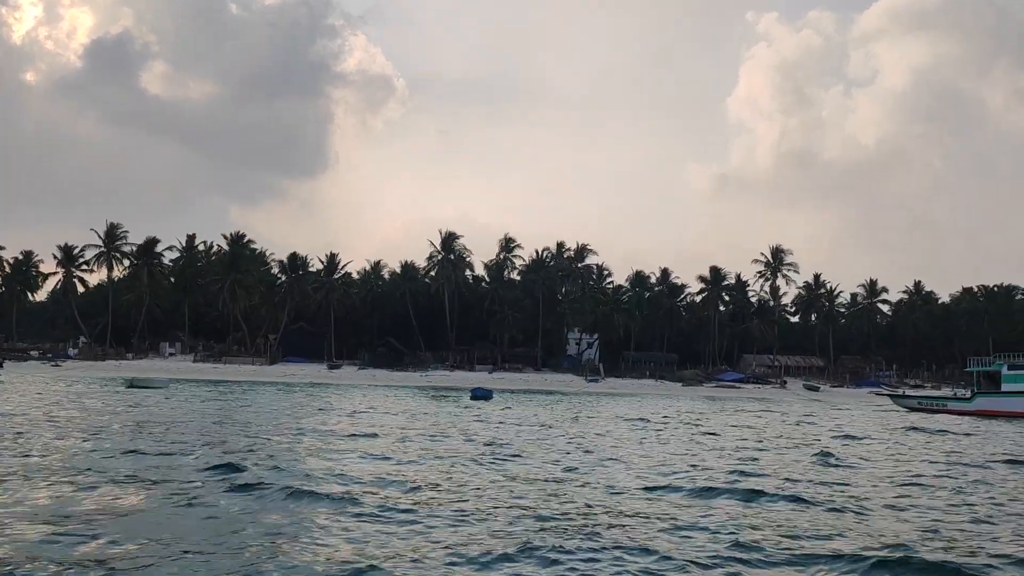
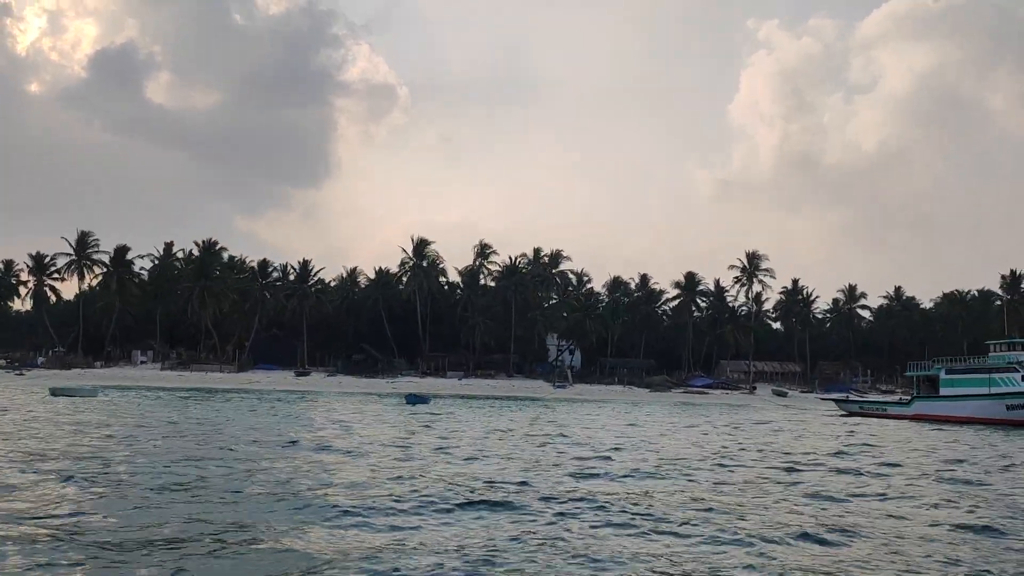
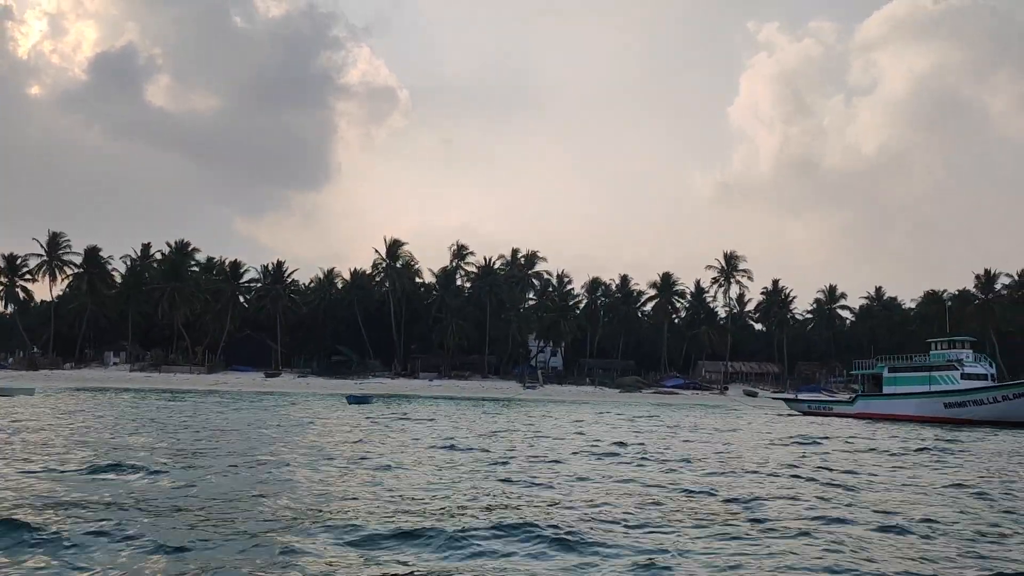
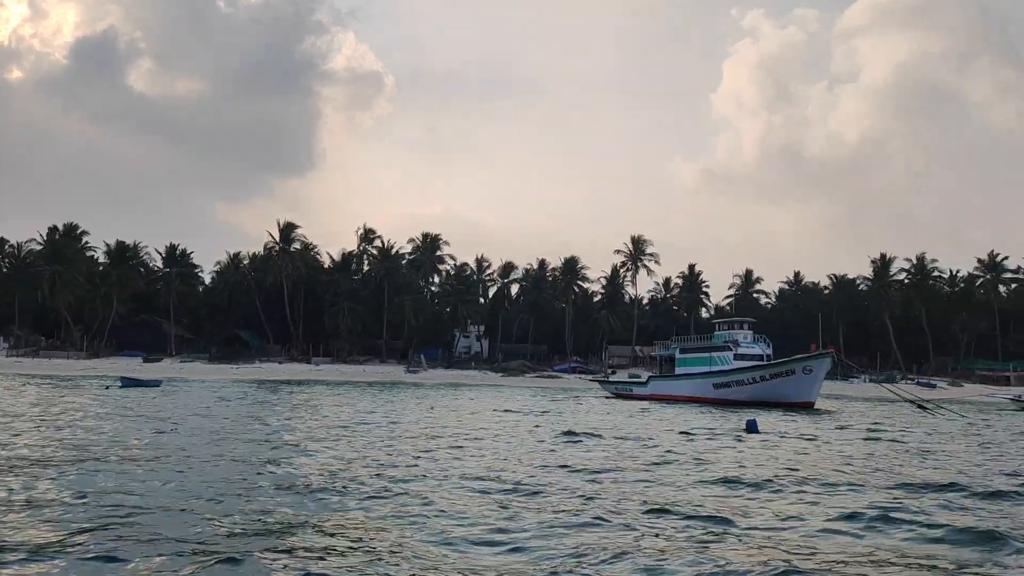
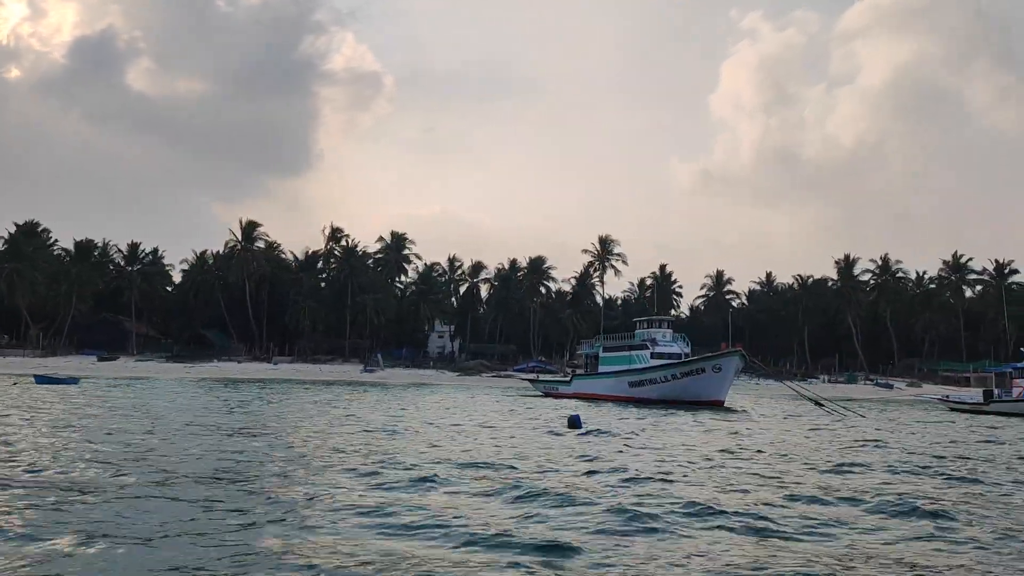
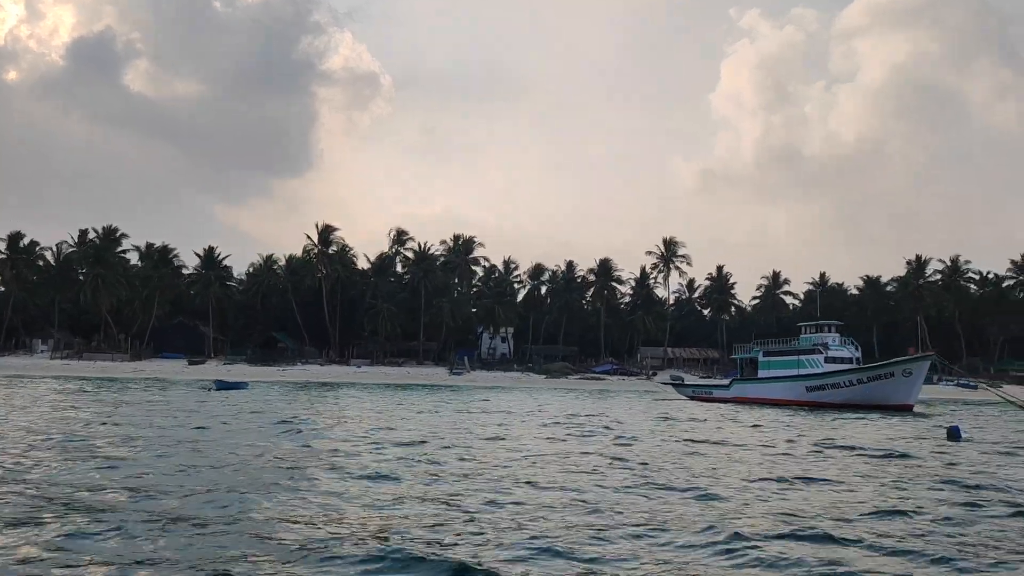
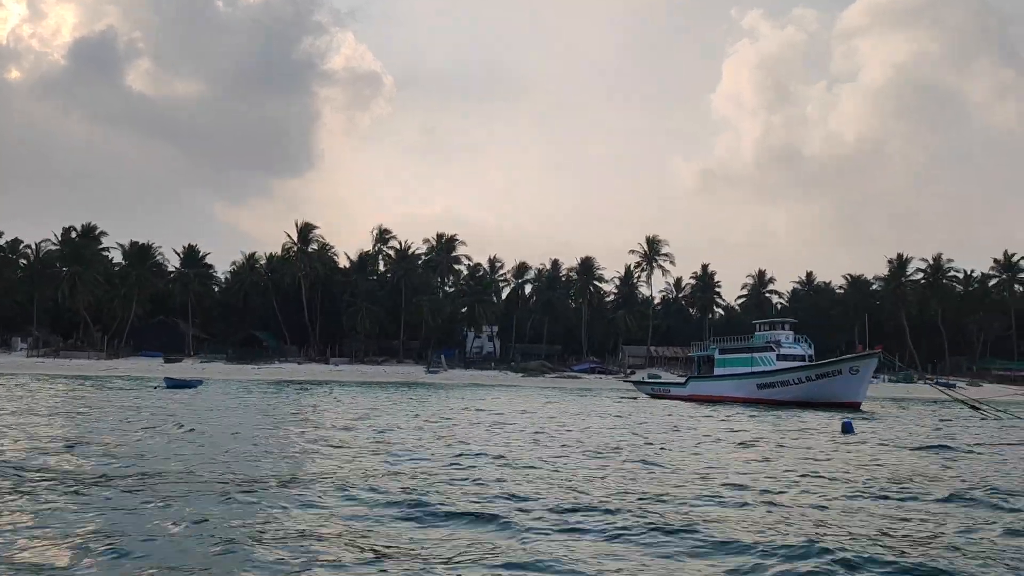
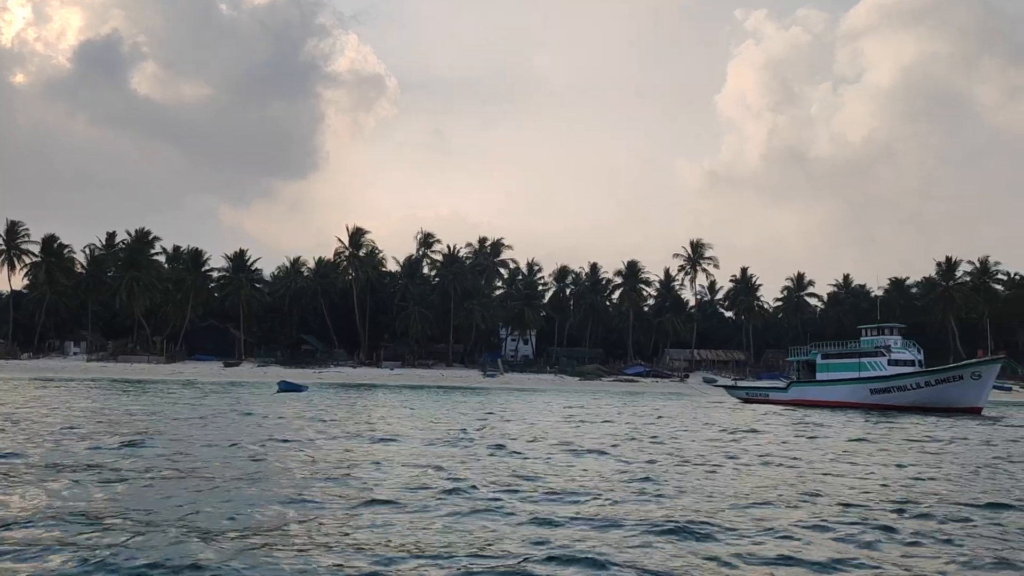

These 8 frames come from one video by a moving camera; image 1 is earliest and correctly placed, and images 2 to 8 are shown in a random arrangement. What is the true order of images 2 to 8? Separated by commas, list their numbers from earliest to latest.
2, 3, 8, 6, 7, 4, 5
